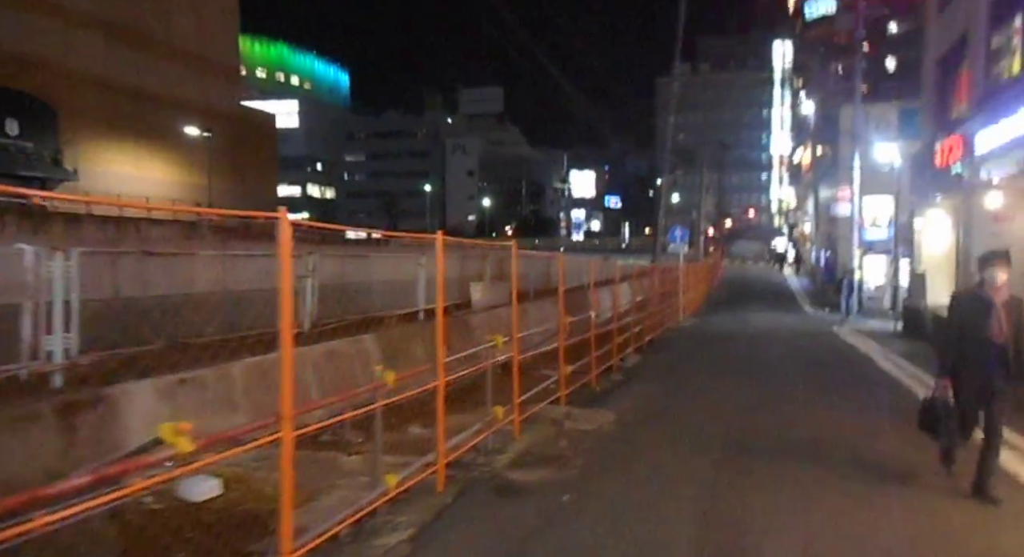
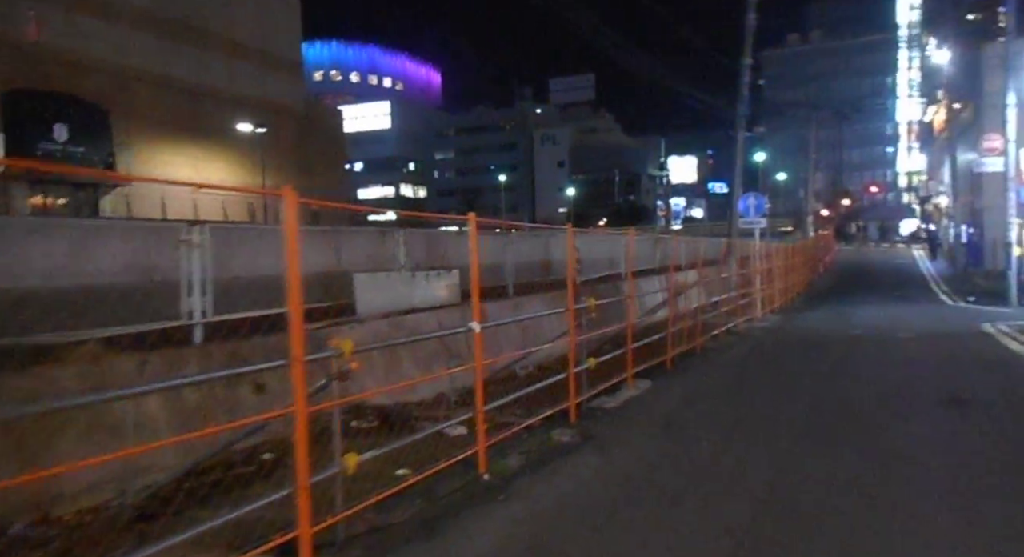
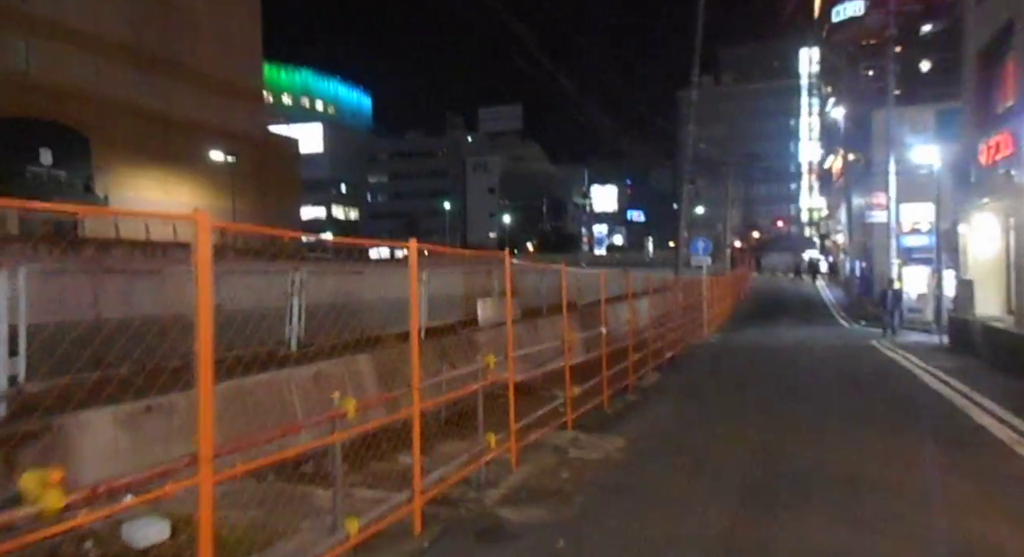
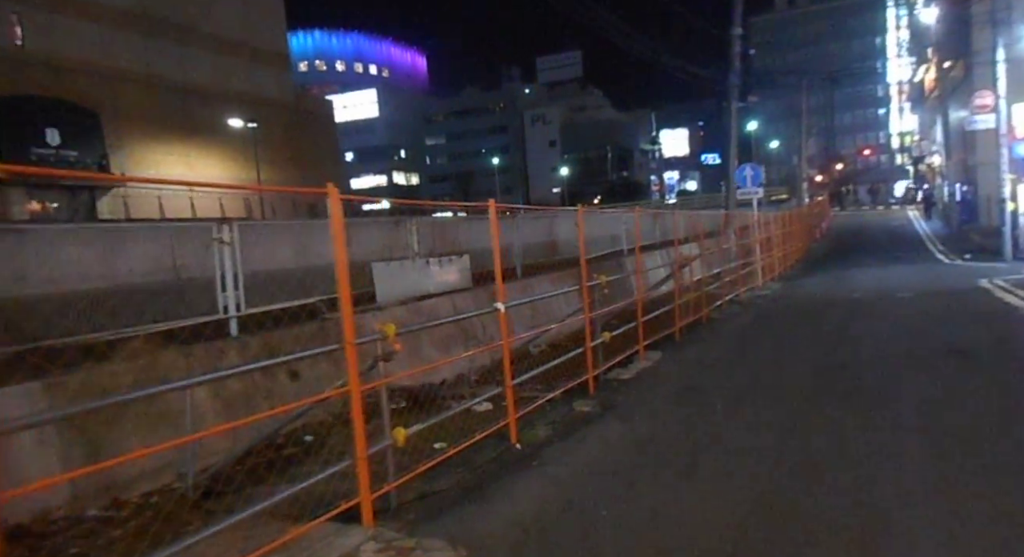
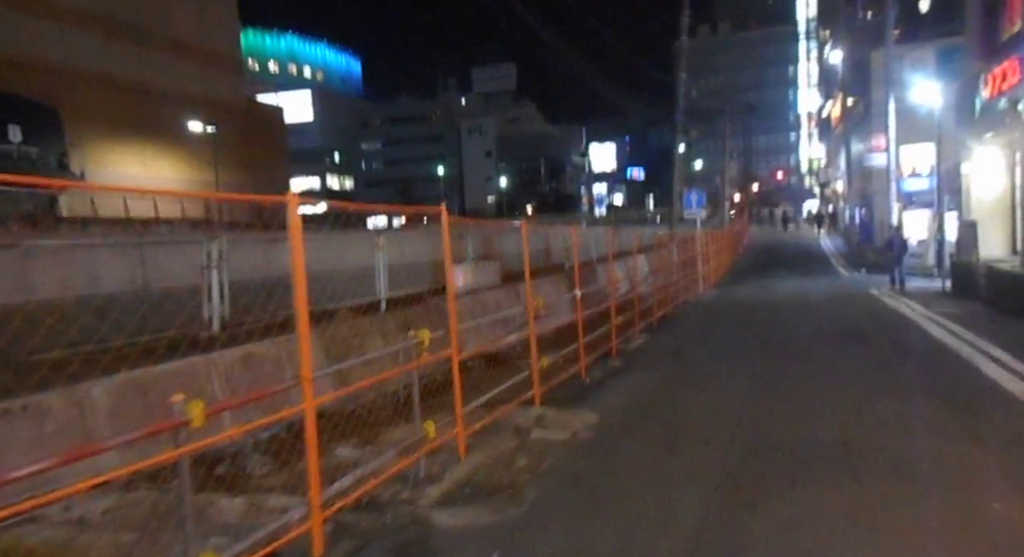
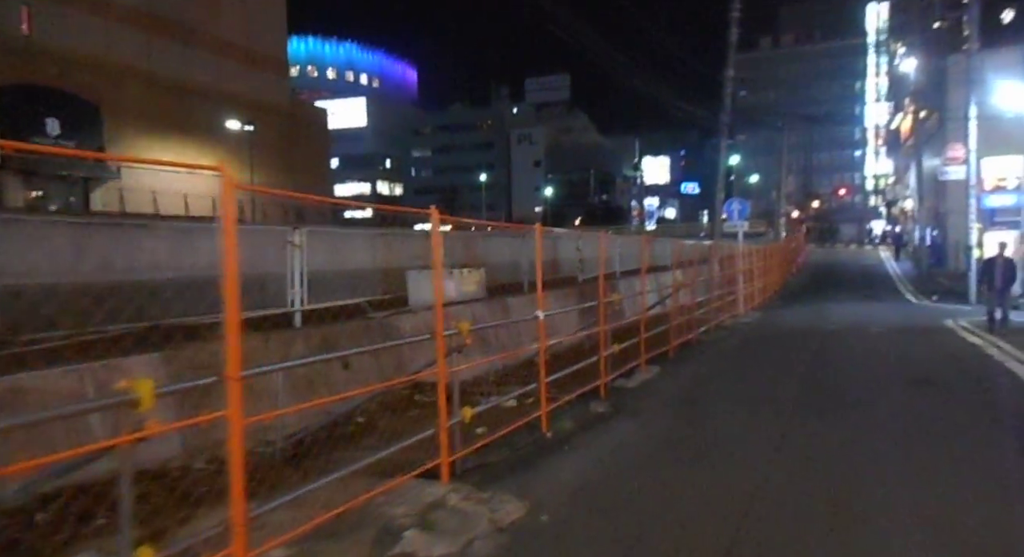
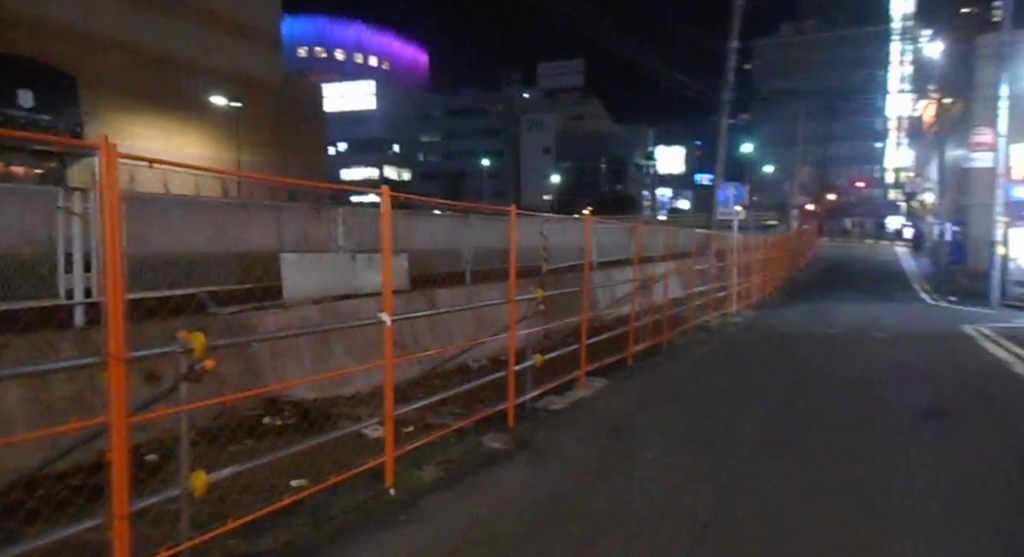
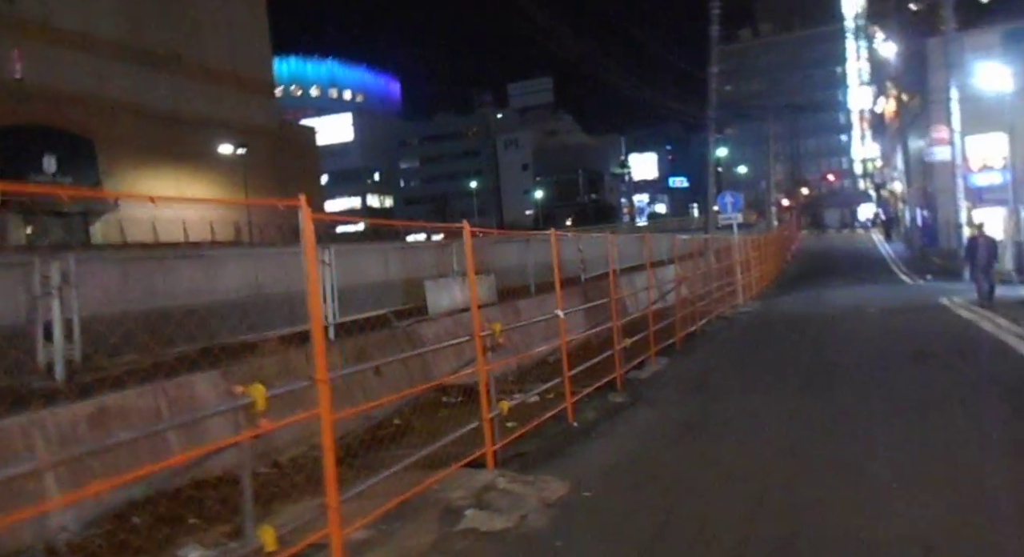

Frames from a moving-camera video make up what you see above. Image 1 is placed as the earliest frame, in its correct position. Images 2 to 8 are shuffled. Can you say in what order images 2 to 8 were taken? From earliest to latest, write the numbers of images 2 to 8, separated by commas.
3, 5, 8, 6, 4, 2, 7
